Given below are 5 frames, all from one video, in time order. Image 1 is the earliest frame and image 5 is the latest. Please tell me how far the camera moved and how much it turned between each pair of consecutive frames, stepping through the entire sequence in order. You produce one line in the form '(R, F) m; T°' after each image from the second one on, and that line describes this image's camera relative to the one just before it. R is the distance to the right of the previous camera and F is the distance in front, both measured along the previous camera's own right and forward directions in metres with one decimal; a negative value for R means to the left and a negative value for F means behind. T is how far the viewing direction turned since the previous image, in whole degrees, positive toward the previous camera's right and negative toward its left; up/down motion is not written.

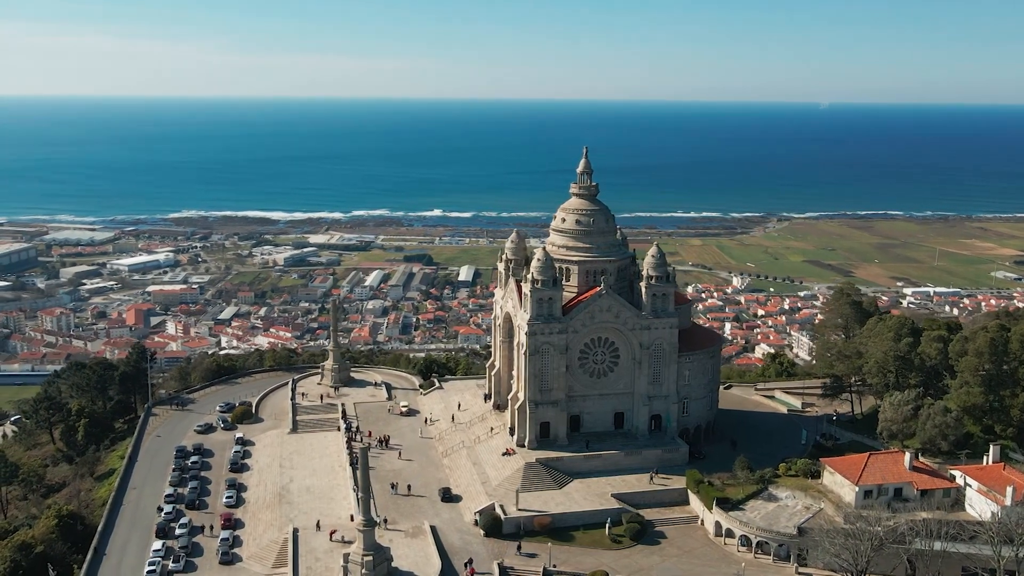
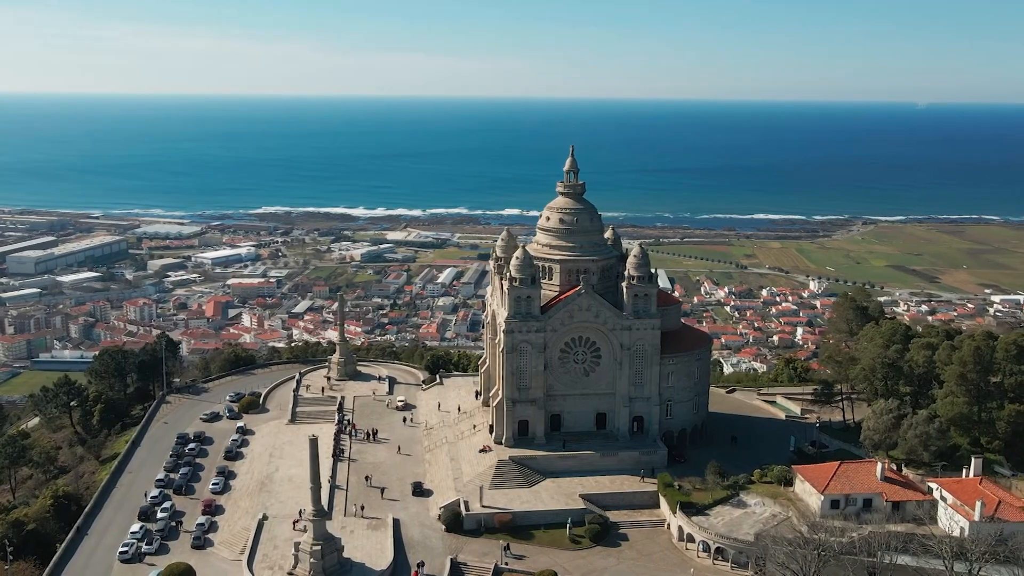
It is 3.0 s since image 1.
(+5.1, +0.1) m; -4°
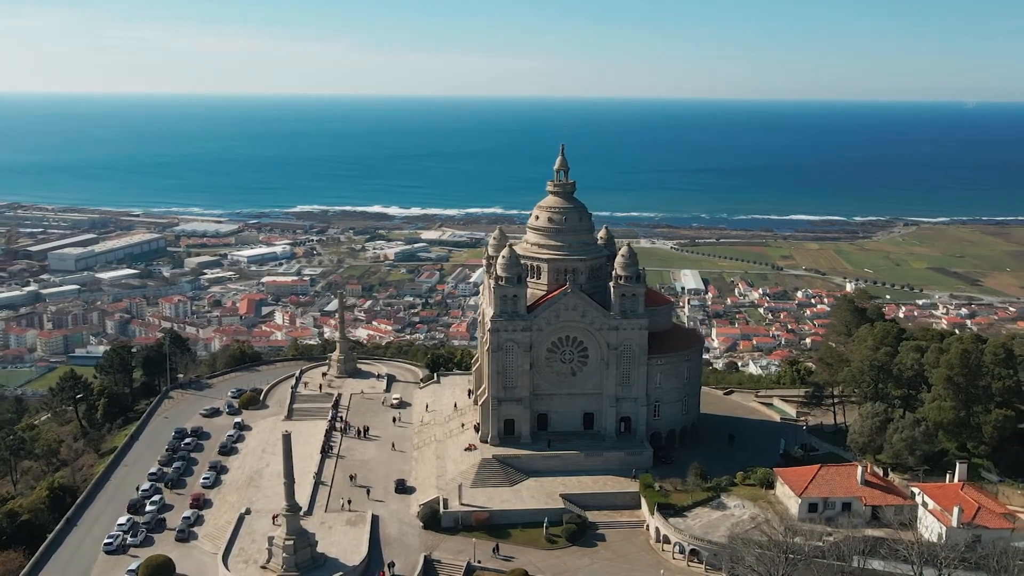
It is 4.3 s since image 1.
(+2.6, 0.0) m; -2°
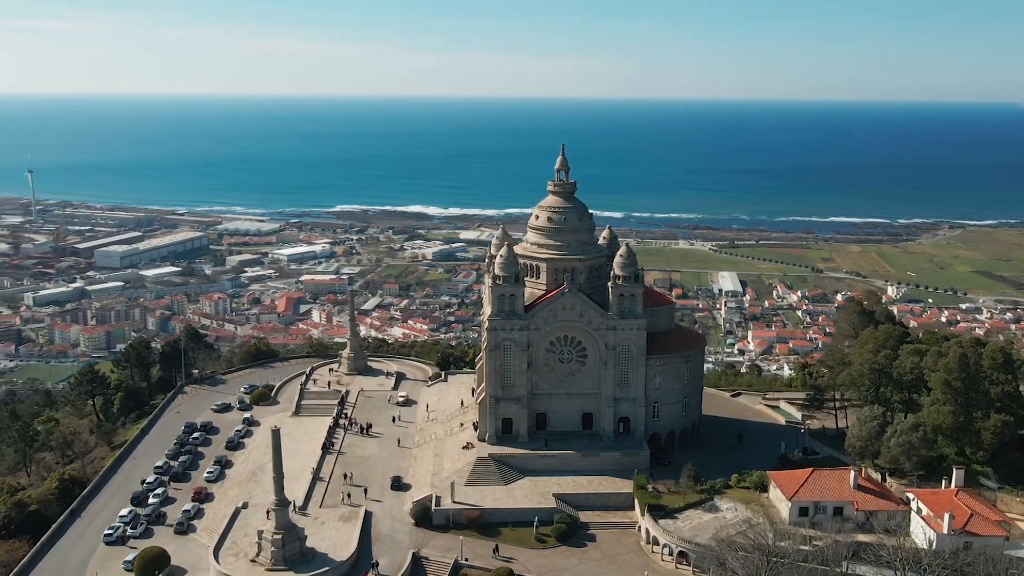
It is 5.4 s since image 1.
(+2.1, -0.1) m; -2°
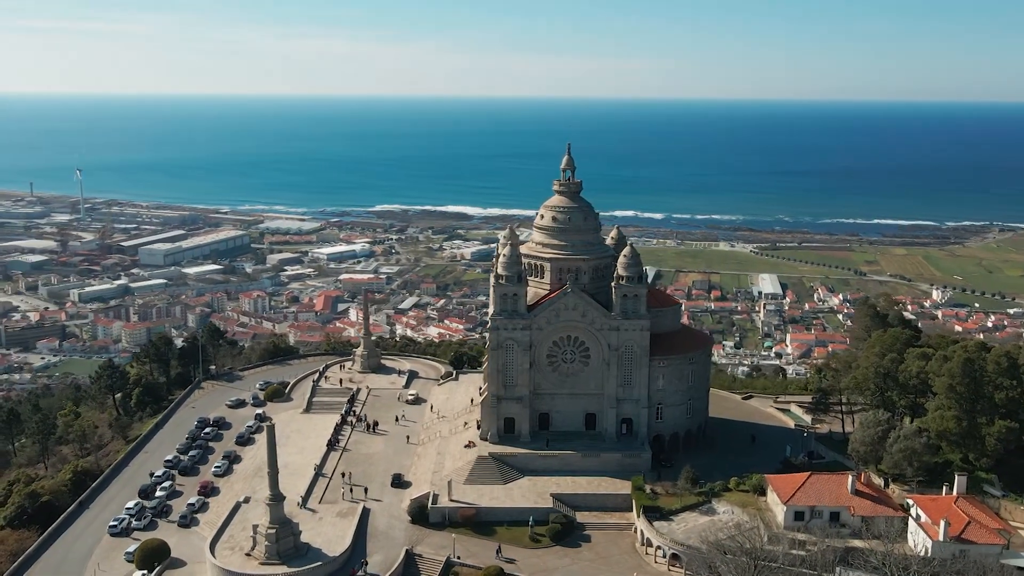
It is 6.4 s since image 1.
(+1.9, 0.0) m; -2°
